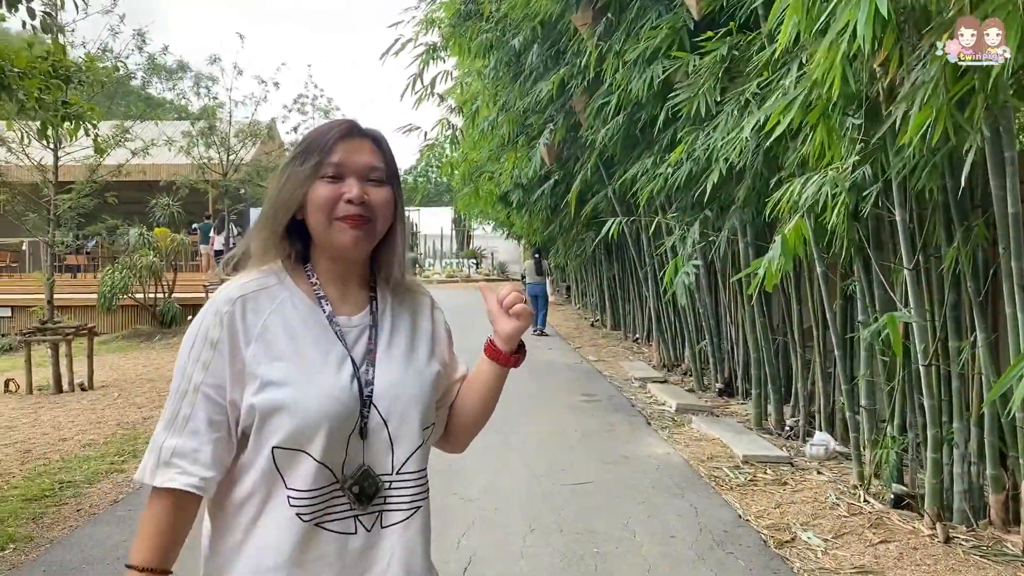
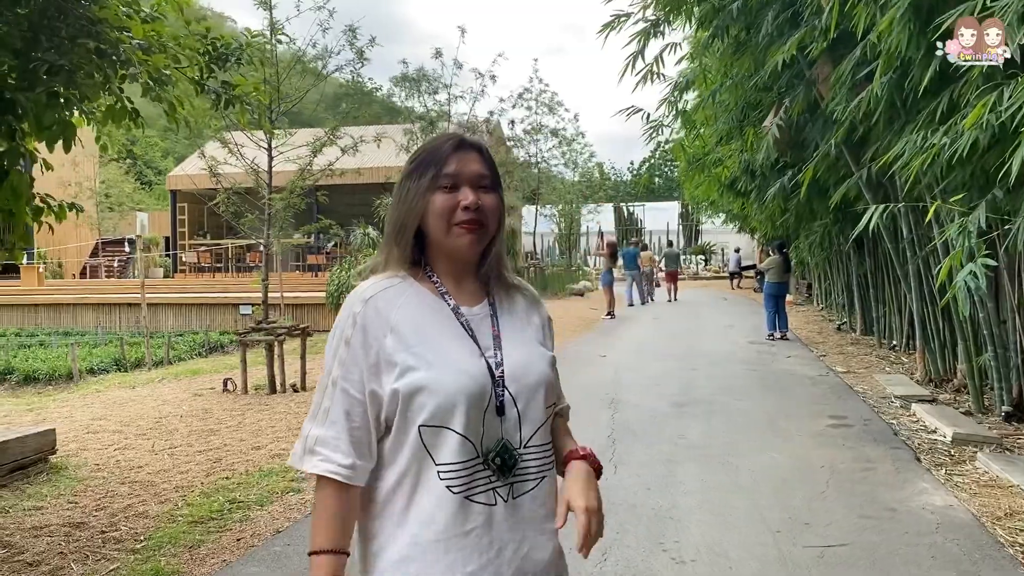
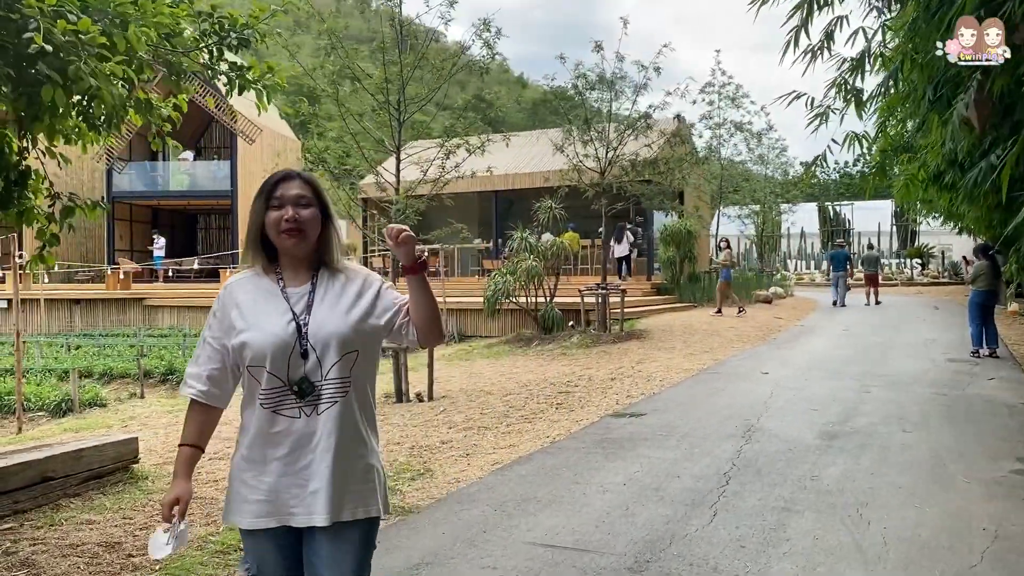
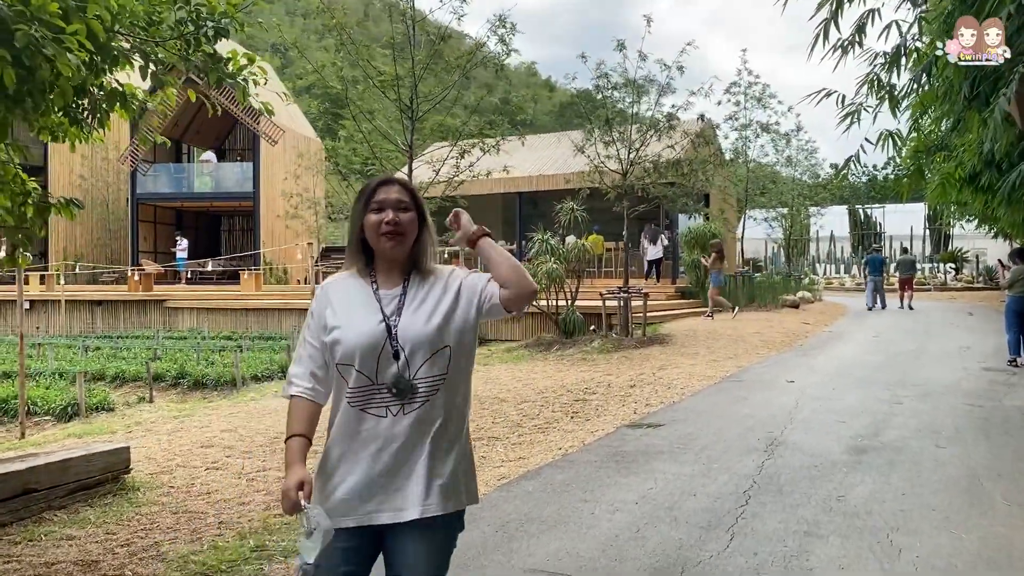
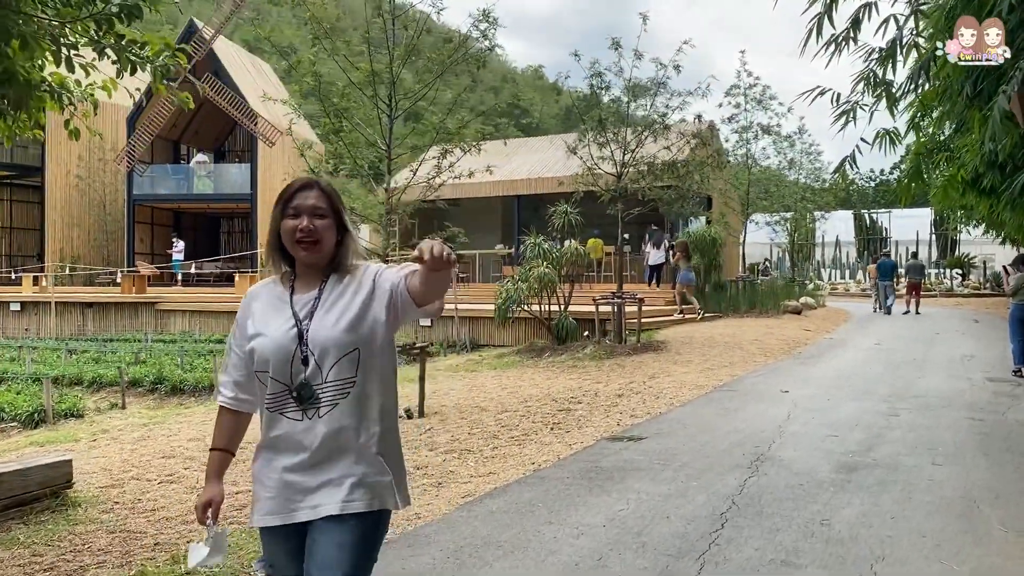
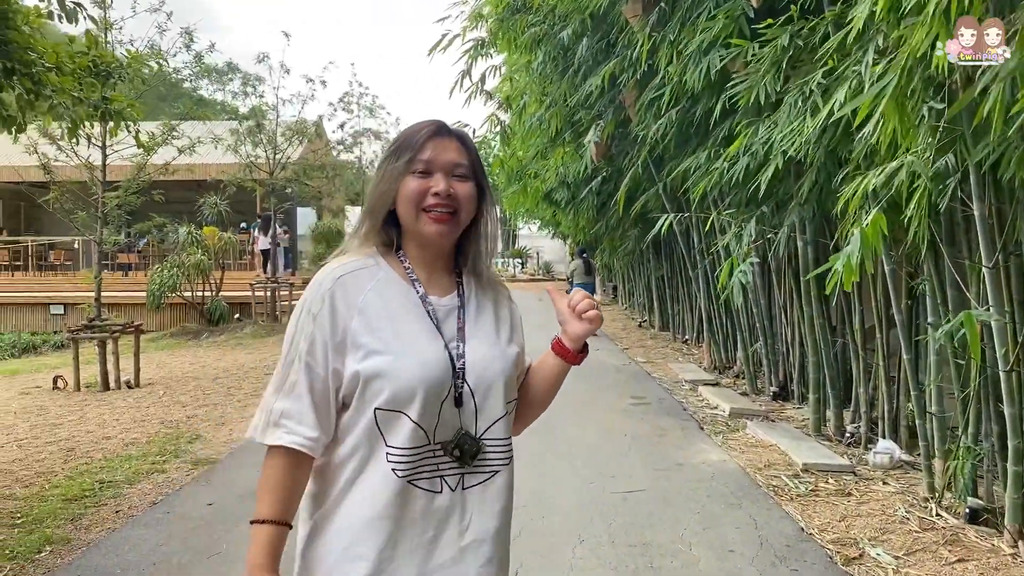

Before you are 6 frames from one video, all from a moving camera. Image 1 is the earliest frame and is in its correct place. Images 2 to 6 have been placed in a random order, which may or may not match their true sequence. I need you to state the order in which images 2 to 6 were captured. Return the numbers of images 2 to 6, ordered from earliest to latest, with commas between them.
6, 2, 3, 4, 5
